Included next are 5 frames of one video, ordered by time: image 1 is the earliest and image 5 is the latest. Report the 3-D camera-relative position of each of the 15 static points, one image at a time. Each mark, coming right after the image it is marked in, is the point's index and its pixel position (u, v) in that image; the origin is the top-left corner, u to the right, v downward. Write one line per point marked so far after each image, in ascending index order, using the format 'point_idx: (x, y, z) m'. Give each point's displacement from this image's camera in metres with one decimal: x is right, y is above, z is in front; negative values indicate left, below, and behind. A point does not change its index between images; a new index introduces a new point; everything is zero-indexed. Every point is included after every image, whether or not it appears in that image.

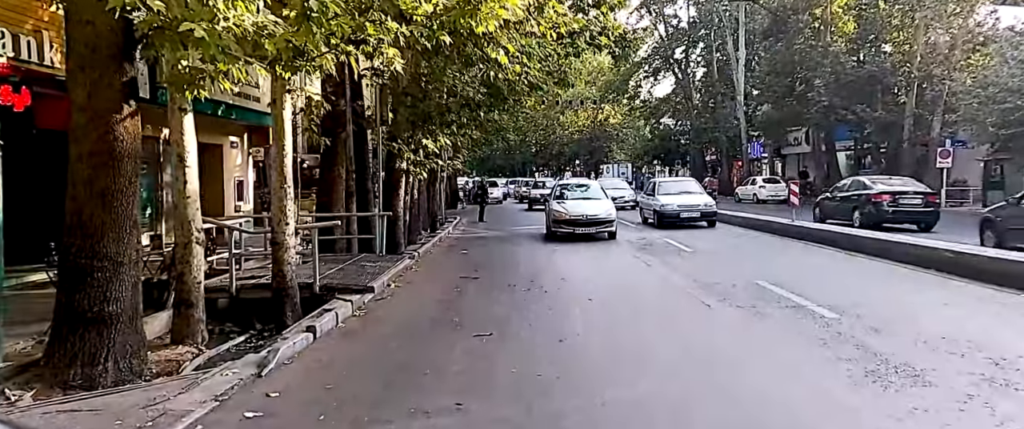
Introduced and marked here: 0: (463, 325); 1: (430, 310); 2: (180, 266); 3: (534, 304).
0: (-0.6, -1.2, +8.2) m
1: (-1.0, -1.2, +9.2) m
2: (-3.9, -0.6, +8.5) m
3: (+0.3, -1.2, +9.4) m
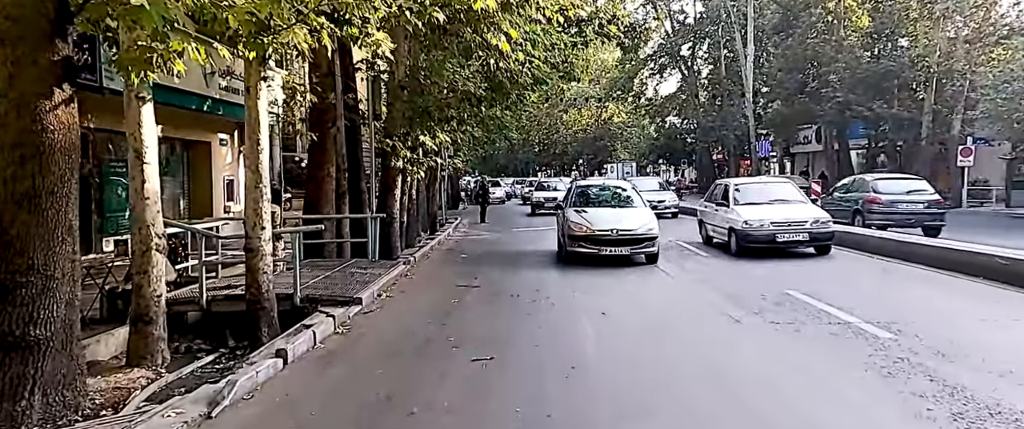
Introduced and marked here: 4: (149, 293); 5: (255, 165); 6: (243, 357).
0: (-0.5, -1.3, +7.1) m
1: (-1.0, -1.2, +8.1) m
2: (-3.9, -0.6, +7.5) m
3: (+0.3, -1.2, +8.3) m
4: (-3.7, -0.8, +7.5) m
5: (-3.0, +0.6, +8.5) m
6: (-3.0, -1.6, +8.0) m
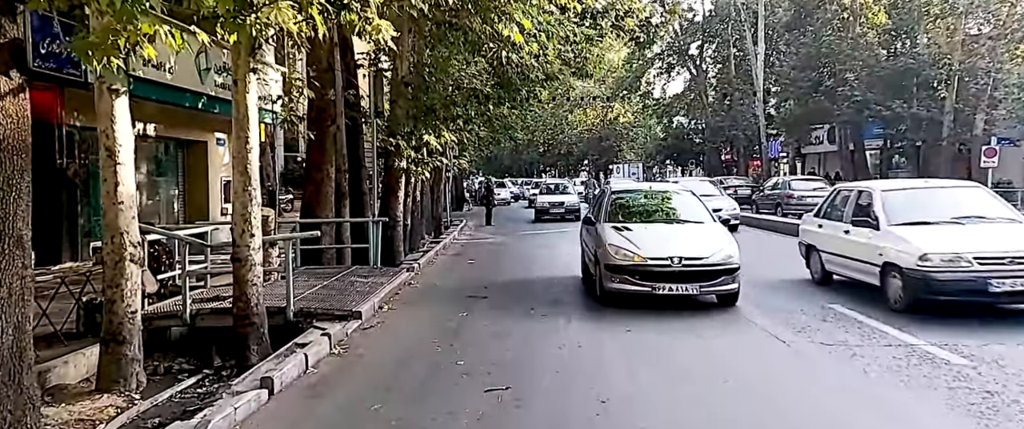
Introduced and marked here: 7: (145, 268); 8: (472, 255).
0: (-0.4, -1.3, +6.3) m
1: (-0.8, -1.3, +7.3) m
2: (-3.7, -0.7, +6.7) m
3: (+0.5, -1.3, +7.5) m
4: (-3.6, -0.9, +6.7) m
5: (-2.9, +0.5, +7.7) m
6: (-2.8, -1.6, +7.2) m
7: (-4.1, -0.6, +8.0) m
8: (-0.9, -1.0, +17.0) m
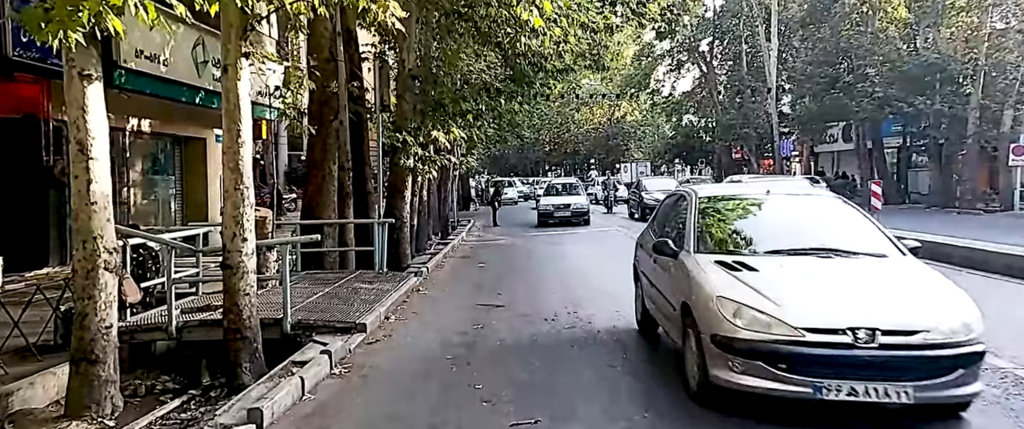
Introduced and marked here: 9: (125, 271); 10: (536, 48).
0: (-0.2, -1.4, +5.5) m
1: (-0.6, -1.3, +6.5) m
2: (-3.5, -0.7, +5.9) m
3: (+0.7, -1.3, +6.7) m
4: (-3.4, -0.9, +5.9) m
5: (-2.6, +0.5, +6.9) m
6: (-2.6, -1.7, +6.4) m
7: (-3.9, -0.6, +7.2) m
8: (-0.7, -1.0, +16.2) m
9: (-3.9, -0.6, +7.3) m
10: (+0.5, +3.5, +15.1) m
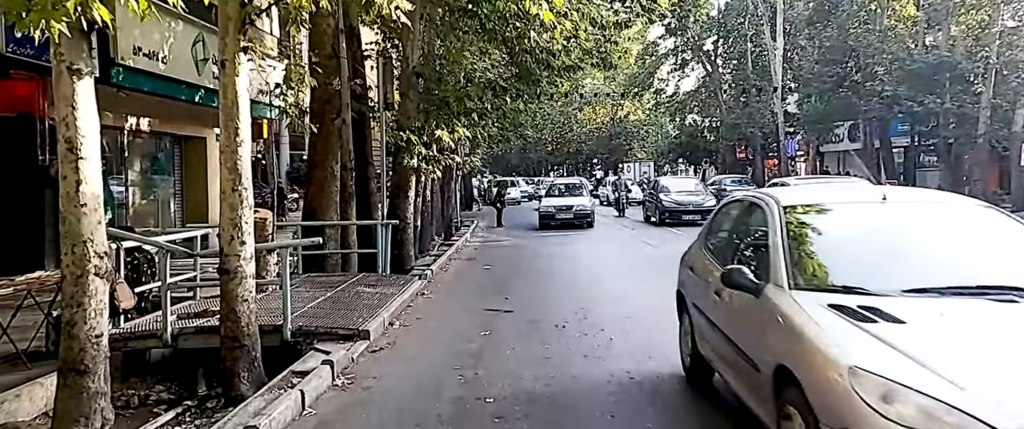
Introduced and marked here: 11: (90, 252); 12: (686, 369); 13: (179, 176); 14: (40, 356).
0: (-0.1, -1.4, +5.1) m
1: (-0.5, -1.3, +6.2) m
2: (-3.4, -0.7, +5.6) m
3: (+0.8, -1.3, +6.4) m
4: (-3.3, -0.9, +5.6) m
5: (-2.5, +0.5, +6.6) m
6: (-2.5, -1.7, +6.1) m
7: (-3.8, -0.6, +6.9) m
8: (-0.5, -1.0, +15.9) m
9: (-3.8, -0.6, +7.0) m
10: (+0.6, +3.5, +14.8) m
11: (-3.3, -0.3, +5.6) m
12: (+1.5, -1.3, +6.2) m
13: (-8.3, +1.0, +18.1) m
14: (-4.7, -1.4, +7.3) m
